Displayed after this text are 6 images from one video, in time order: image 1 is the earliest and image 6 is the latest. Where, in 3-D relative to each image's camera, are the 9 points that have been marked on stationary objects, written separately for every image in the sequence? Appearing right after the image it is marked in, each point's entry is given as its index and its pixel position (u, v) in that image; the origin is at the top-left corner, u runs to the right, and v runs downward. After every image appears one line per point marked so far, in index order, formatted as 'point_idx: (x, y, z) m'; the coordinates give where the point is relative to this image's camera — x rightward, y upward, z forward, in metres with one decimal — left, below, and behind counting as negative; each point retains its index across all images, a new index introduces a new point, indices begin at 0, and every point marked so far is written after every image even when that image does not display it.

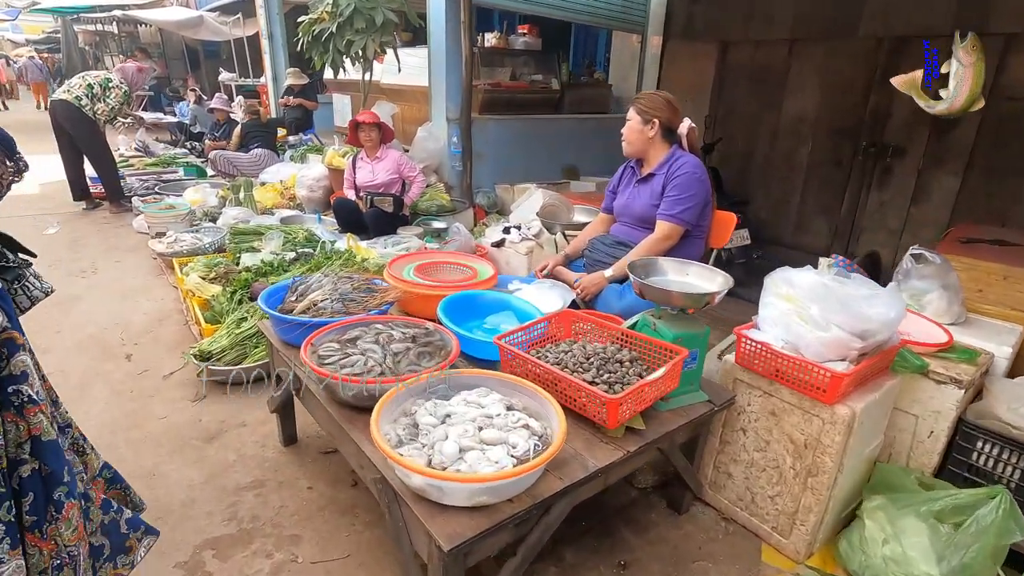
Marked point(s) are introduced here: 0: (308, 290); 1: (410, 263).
0: (-0.9, 0.0, +2.3) m
1: (-0.5, +0.1, +2.7) m
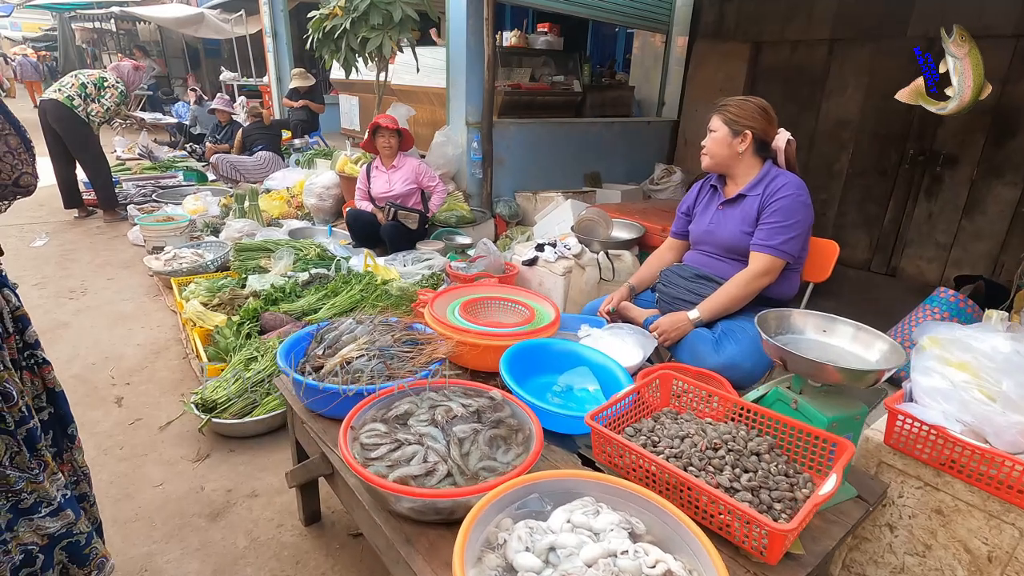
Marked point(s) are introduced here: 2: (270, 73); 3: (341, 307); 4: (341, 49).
0: (-0.6, -0.2, +1.8) m
1: (-0.2, 0.0, +2.3) m
2: (-4.9, +4.3, +10.8) m
3: (-1.0, -0.1, +3.2) m
4: (-1.7, +2.4, +5.4) m
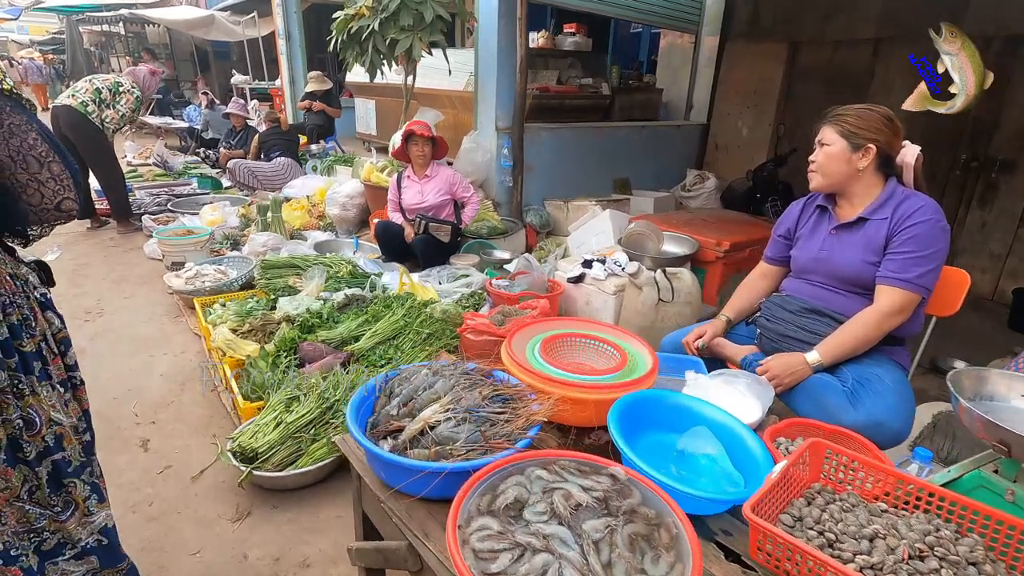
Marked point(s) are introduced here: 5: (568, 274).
0: (-0.3, -0.3, +1.6) m
1: (+0.1, -0.2, +2.0) m
2: (-4.5, +4.2, +10.6) m
3: (-0.7, -0.2, +2.9) m
4: (-1.4, +2.3, +5.1) m
5: (+0.4, +0.1, +4.0) m
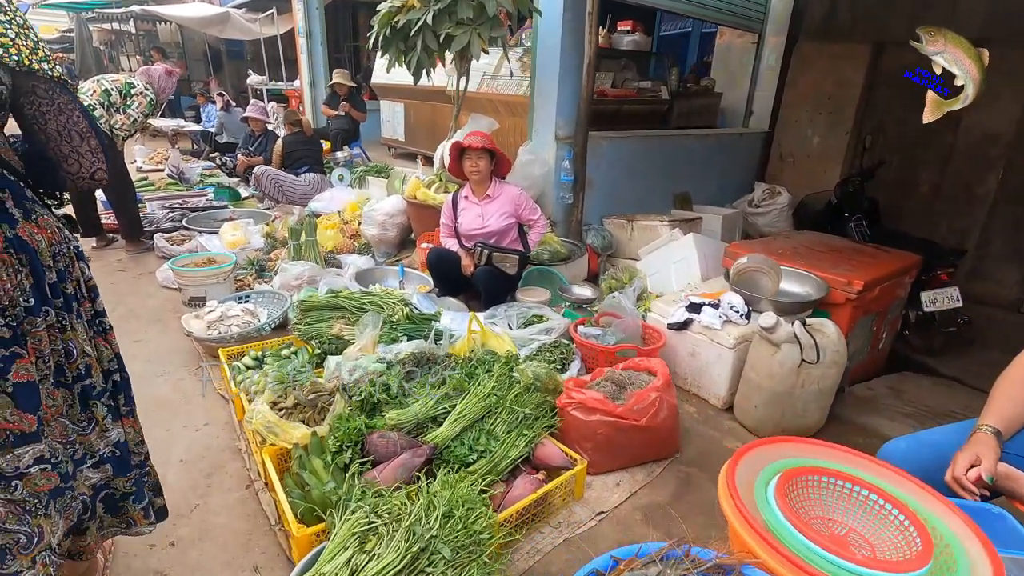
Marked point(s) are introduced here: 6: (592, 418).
0: (+0.2, -0.6, +0.9) m
1: (+0.6, -0.5, +1.3) m
2: (-3.9, +3.9, +9.9) m
3: (-0.2, -0.5, +2.2) m
4: (-0.8, +2.0, +4.4) m
5: (+1.0, -0.2, +3.3) m
6: (+0.3, -0.6, +2.4) m
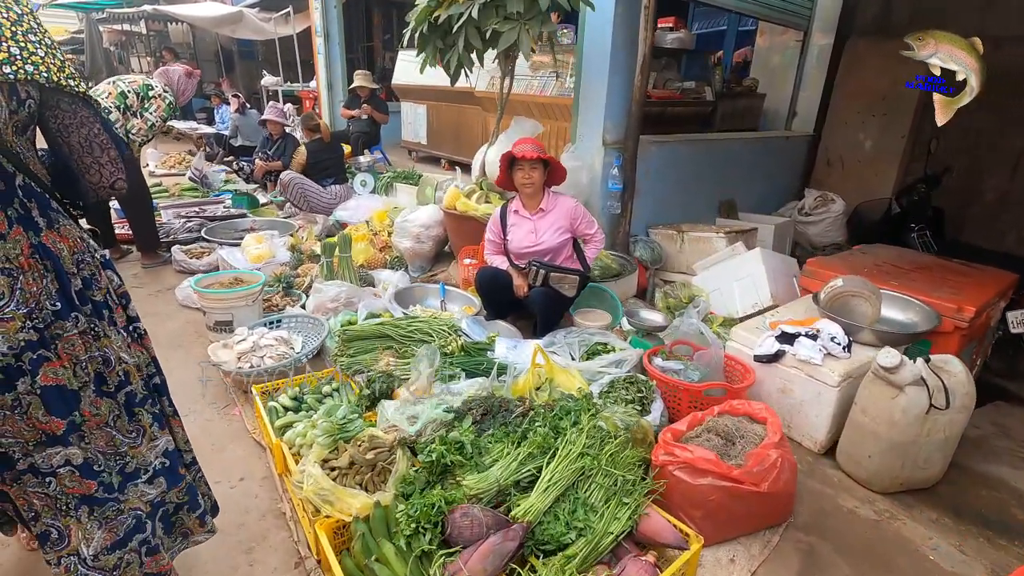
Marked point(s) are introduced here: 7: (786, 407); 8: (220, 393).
0: (+0.6, -0.7, +0.5) m
1: (+0.9, -0.6, +0.9) m
2: (-3.4, +3.8, +9.6) m
3: (+0.2, -0.7, +1.9) m
4: (-0.4, +1.8, +4.1) m
5: (+1.3, -0.3, +2.9) m
6: (+0.7, -0.7, +2.0) m
7: (+1.4, -0.6, +2.8) m
8: (-1.6, -0.6, +2.9) m
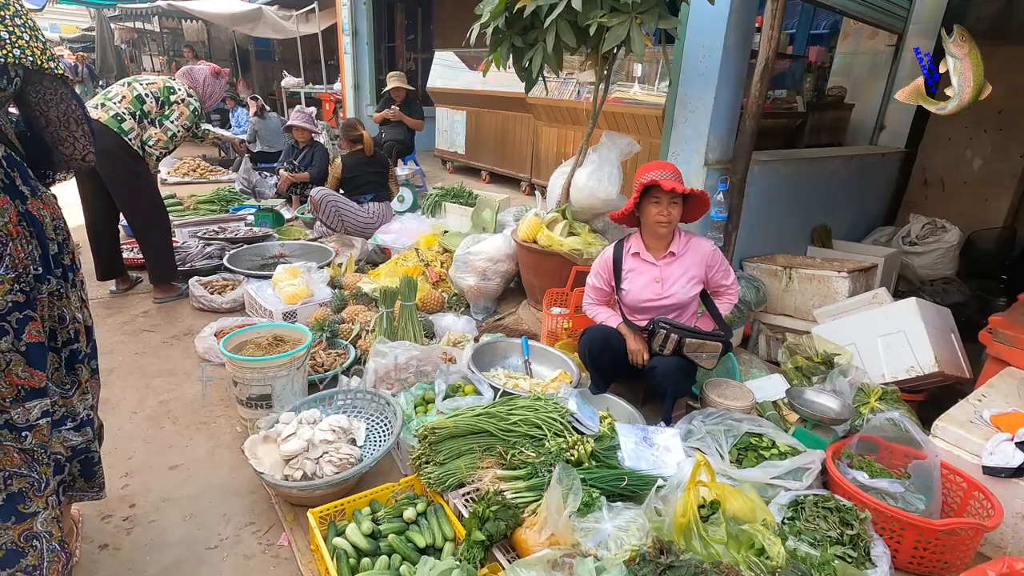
0: (+1.1, -1.1, -0.3) m
1: (+1.5, -0.9, +0.2) m
2: (-2.8, +3.5, +8.9) m
3: (+0.7, -1.0, +1.1) m
4: (+0.2, +1.5, +3.3) m
5: (+1.9, -0.7, +2.2) m
6: (+1.3, -1.1, +1.2) m
7: (+2.0, -1.0, +2.1) m
8: (-1.0, -0.9, +2.1) m
